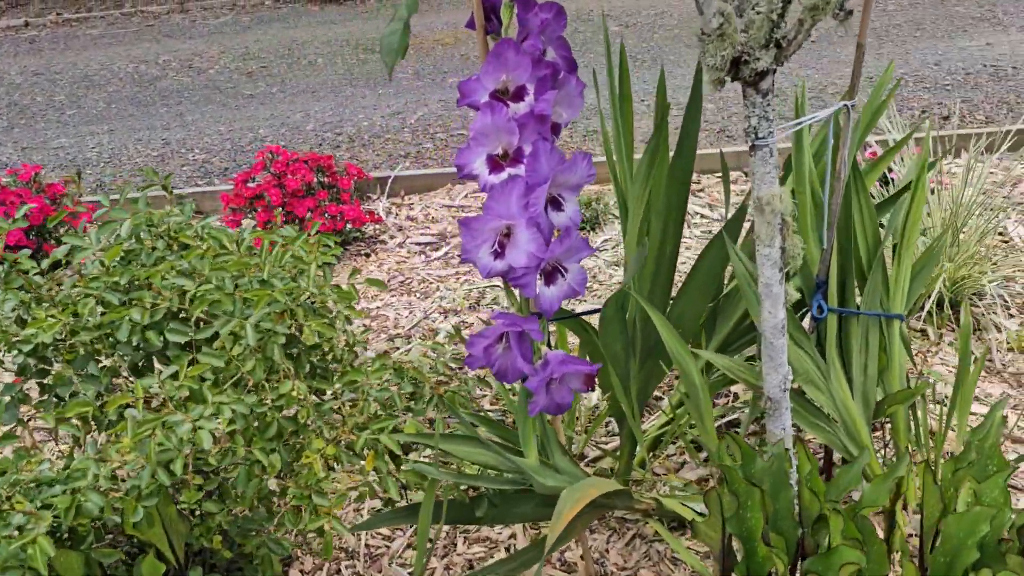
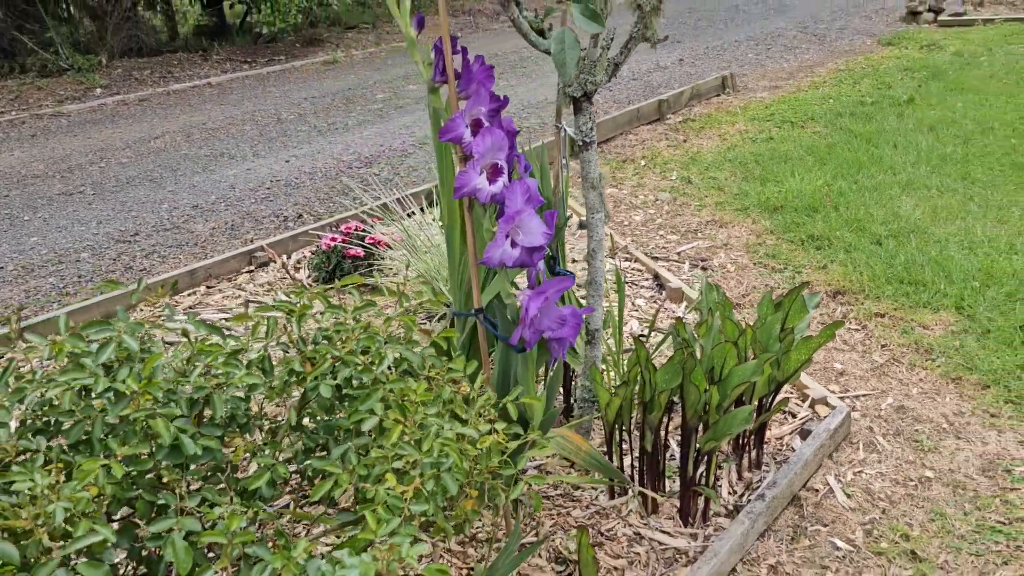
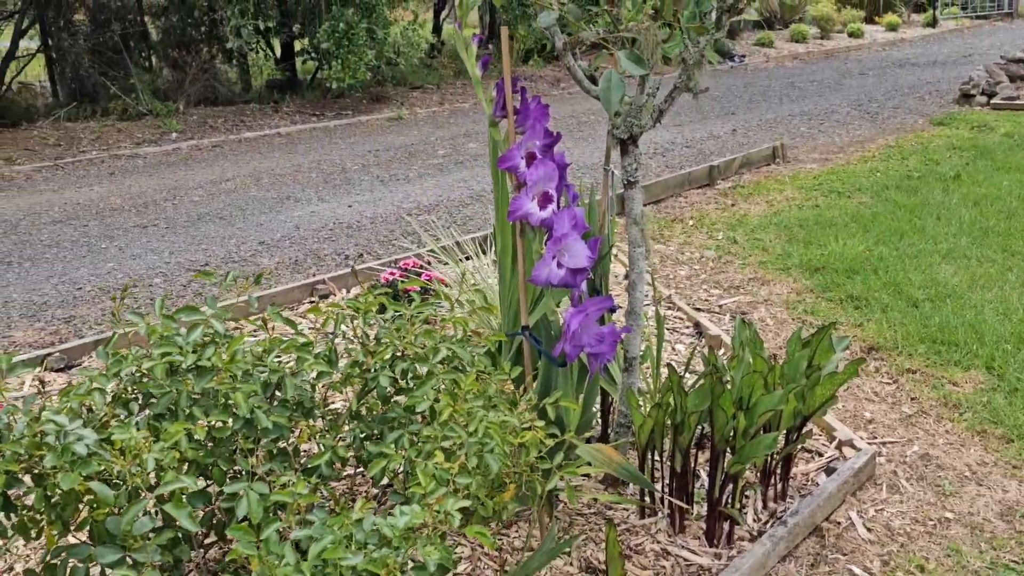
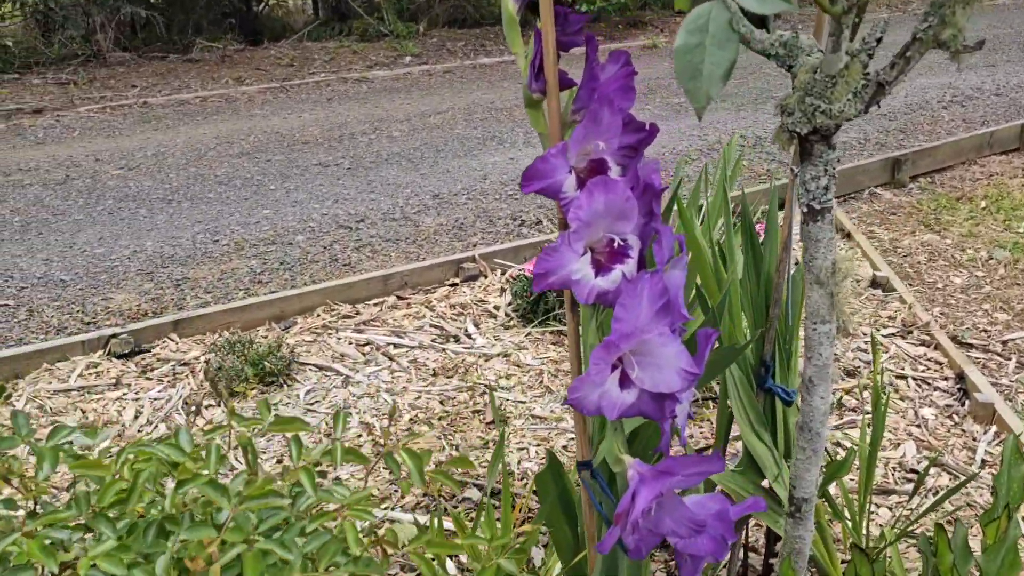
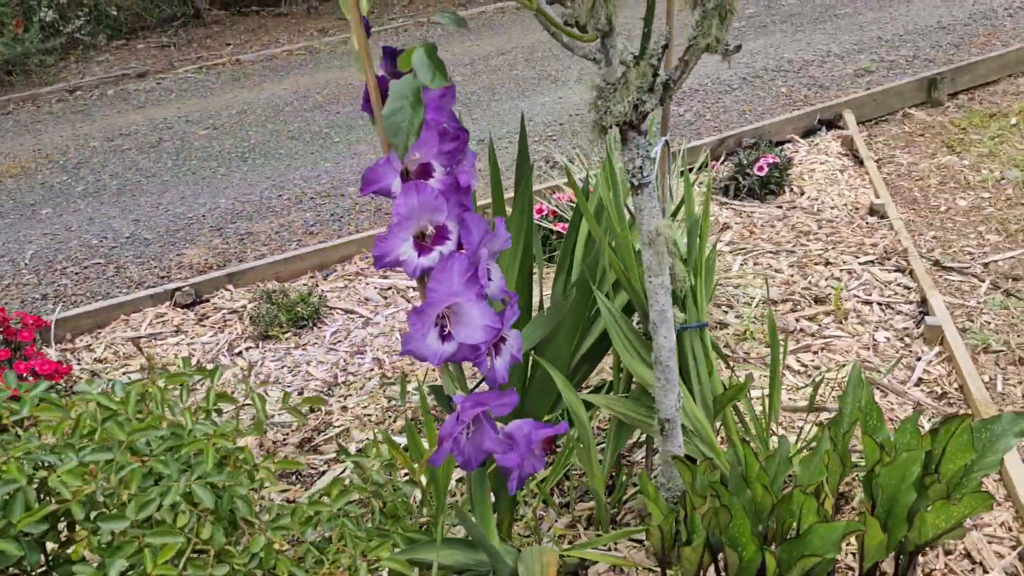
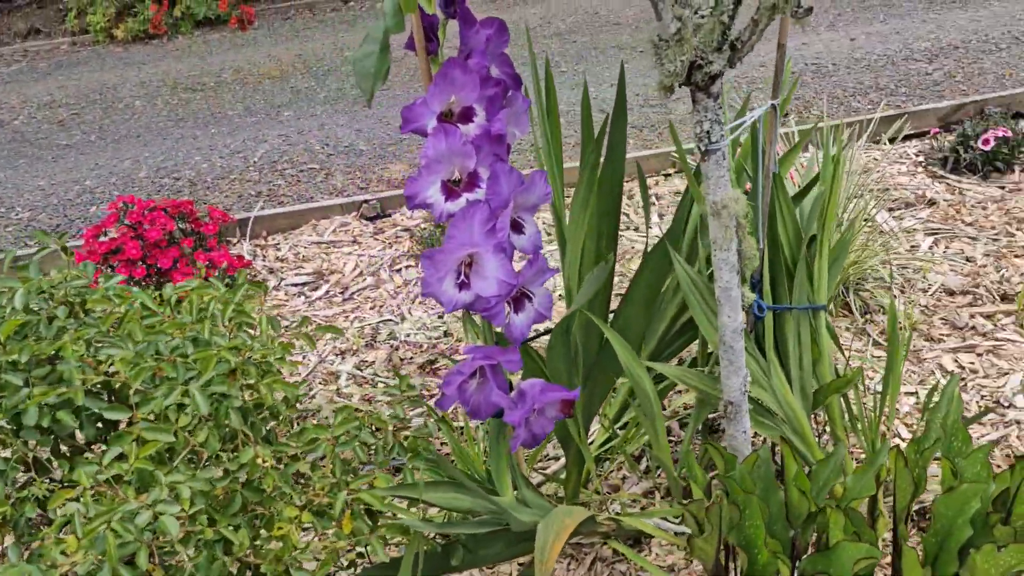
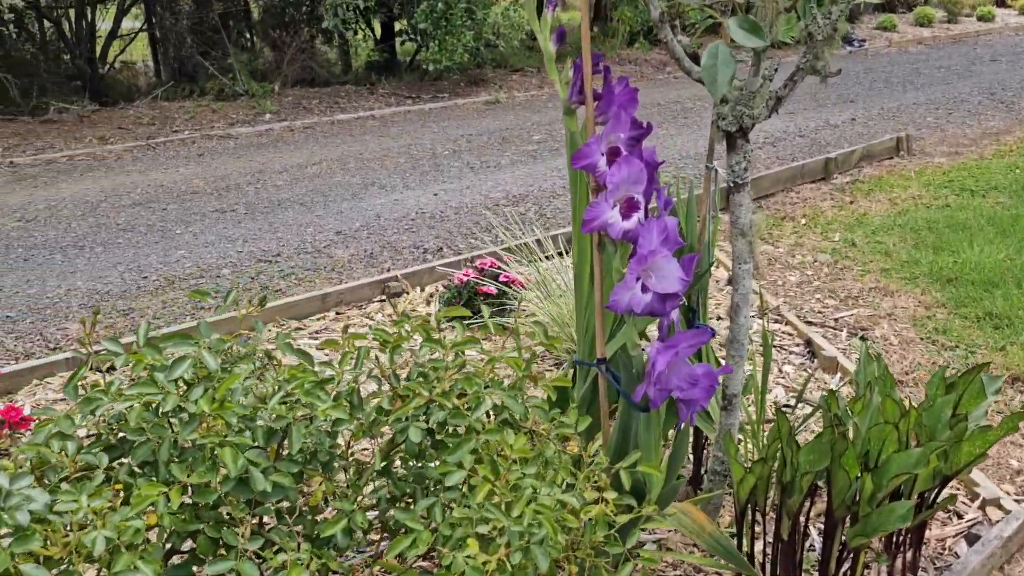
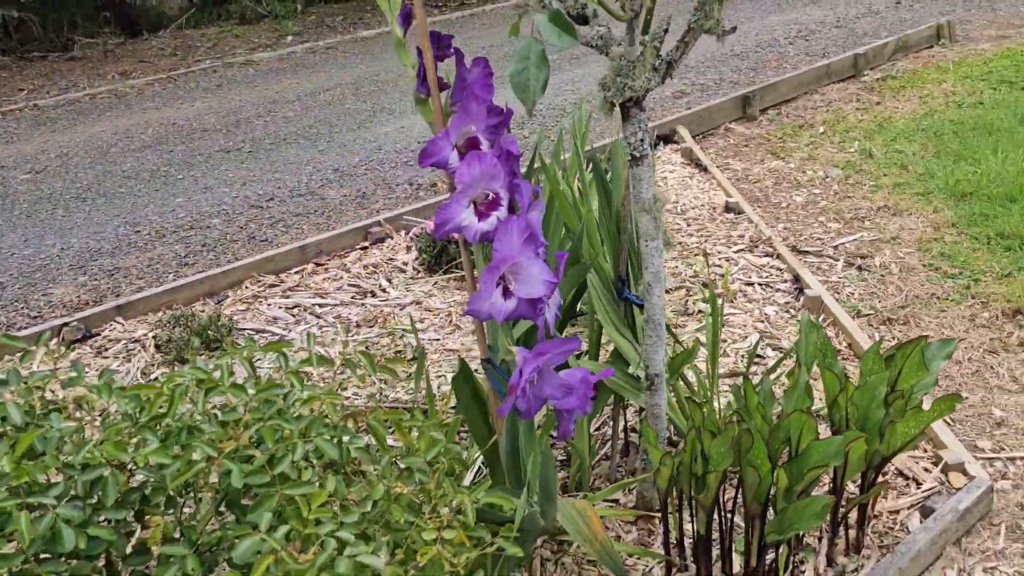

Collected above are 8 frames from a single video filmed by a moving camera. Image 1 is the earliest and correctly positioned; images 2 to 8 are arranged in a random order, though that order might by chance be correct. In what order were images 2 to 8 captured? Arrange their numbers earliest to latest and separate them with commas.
6, 5, 8, 2, 3, 7, 4
